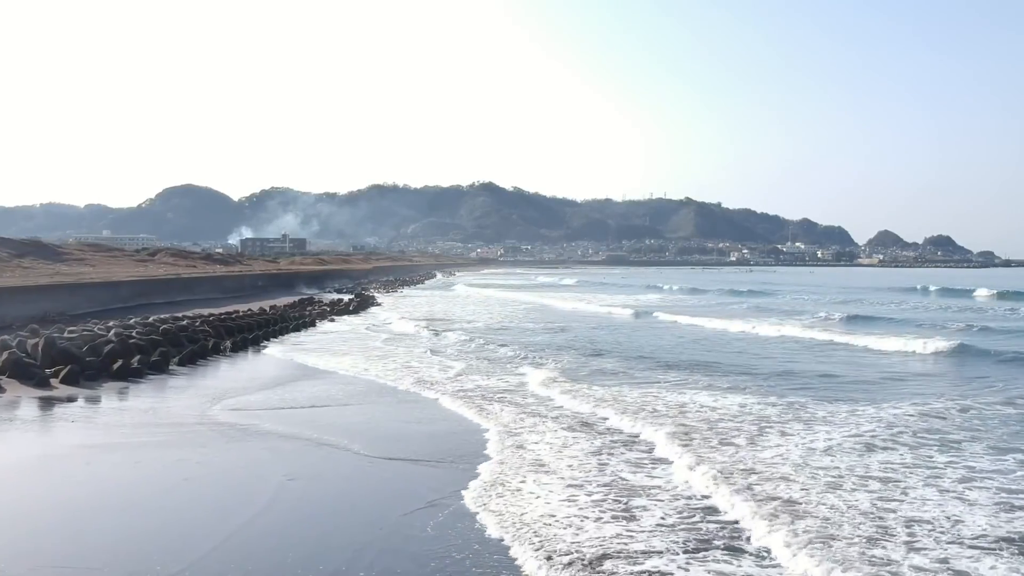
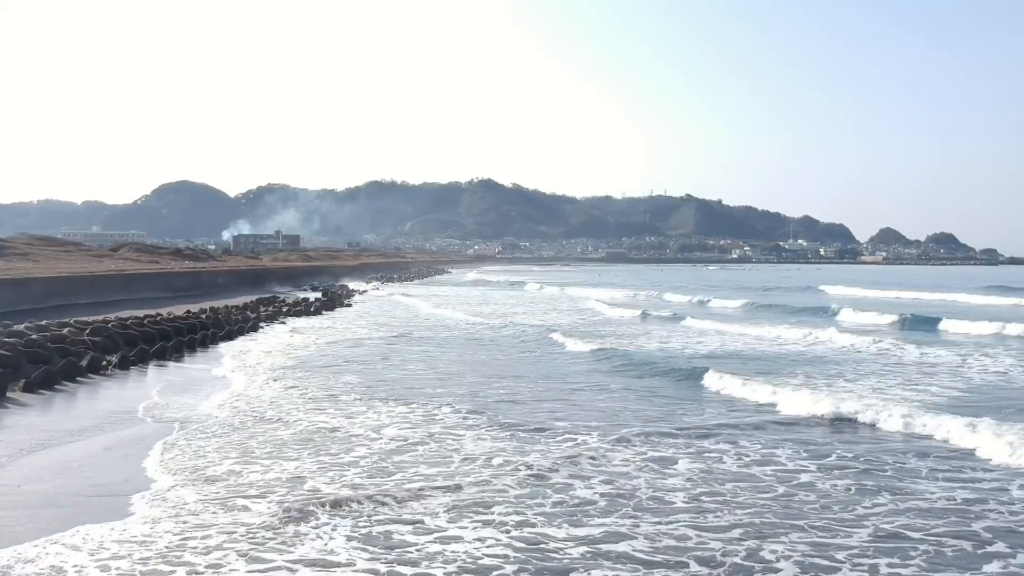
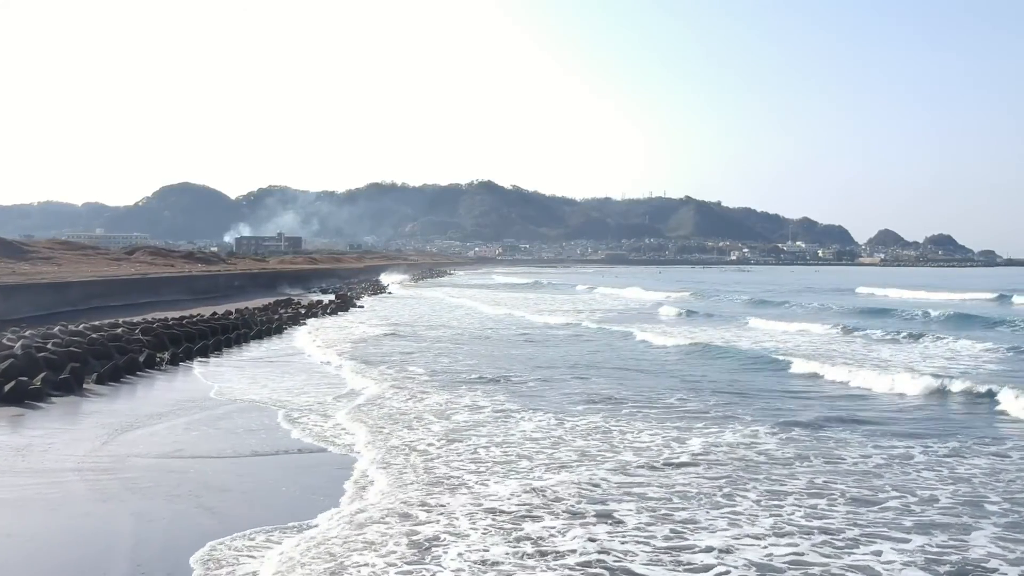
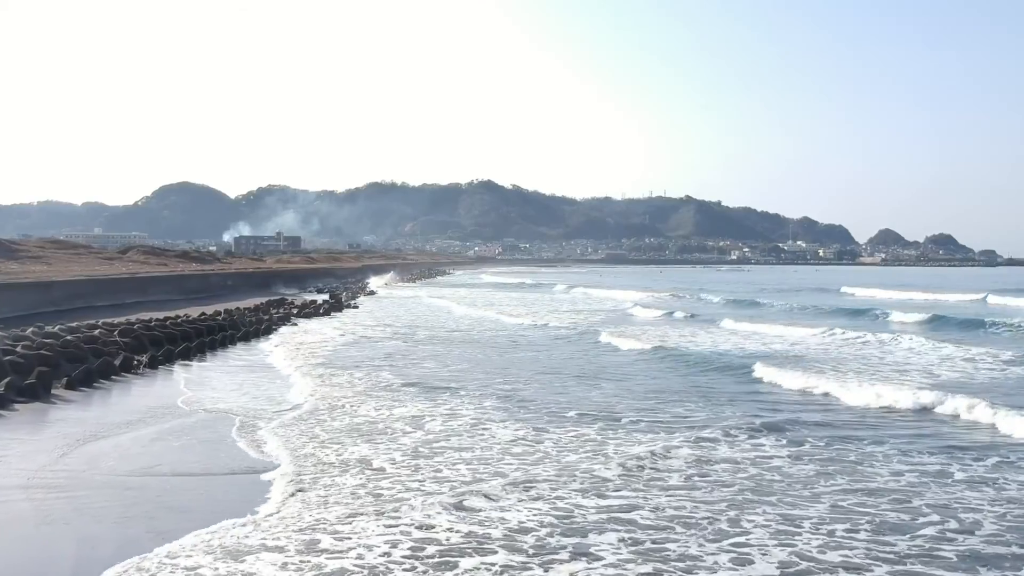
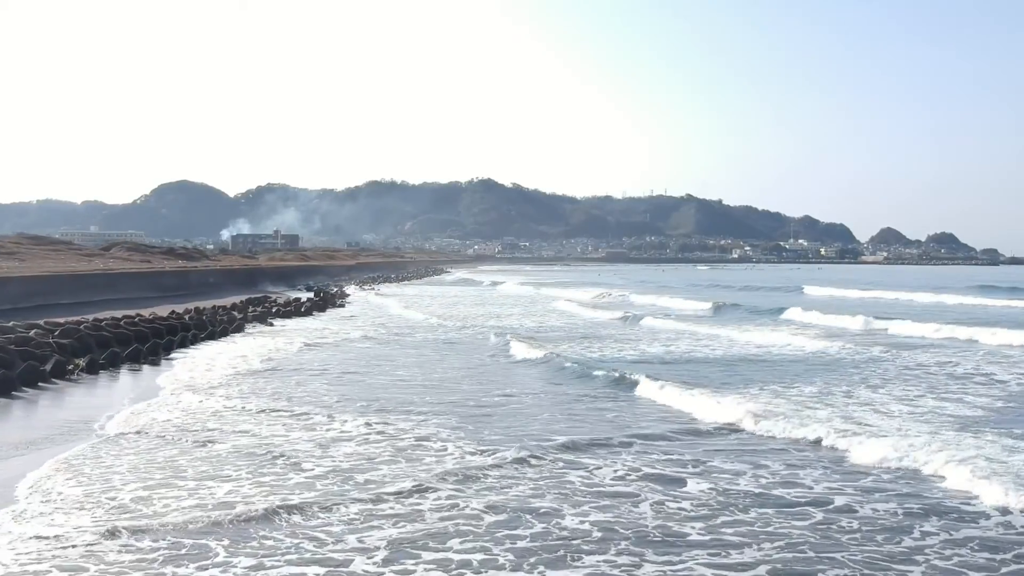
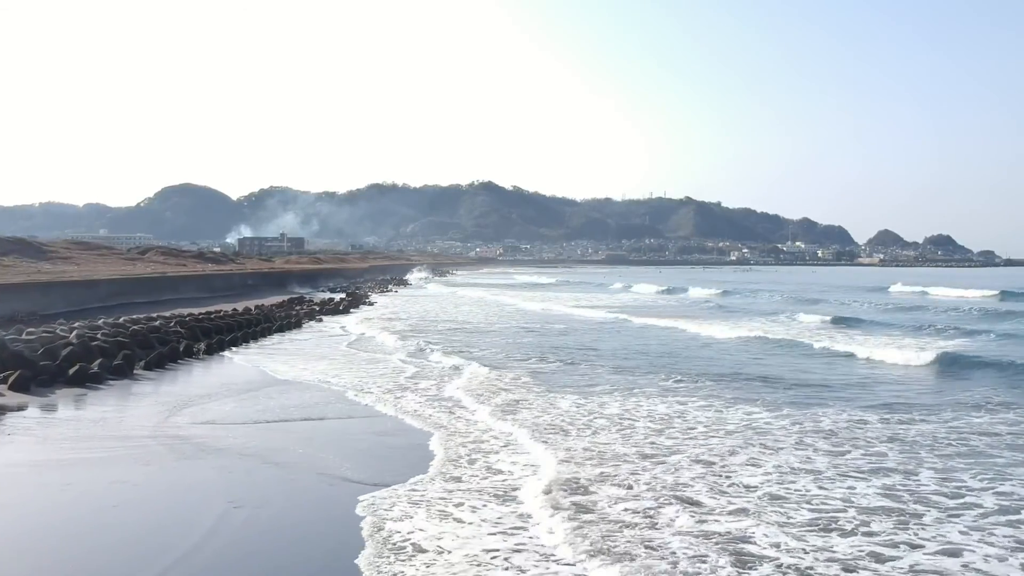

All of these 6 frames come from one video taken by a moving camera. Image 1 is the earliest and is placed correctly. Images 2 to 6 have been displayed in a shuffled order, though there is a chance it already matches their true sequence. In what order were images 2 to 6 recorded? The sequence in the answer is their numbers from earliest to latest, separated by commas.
6, 3, 4, 2, 5
